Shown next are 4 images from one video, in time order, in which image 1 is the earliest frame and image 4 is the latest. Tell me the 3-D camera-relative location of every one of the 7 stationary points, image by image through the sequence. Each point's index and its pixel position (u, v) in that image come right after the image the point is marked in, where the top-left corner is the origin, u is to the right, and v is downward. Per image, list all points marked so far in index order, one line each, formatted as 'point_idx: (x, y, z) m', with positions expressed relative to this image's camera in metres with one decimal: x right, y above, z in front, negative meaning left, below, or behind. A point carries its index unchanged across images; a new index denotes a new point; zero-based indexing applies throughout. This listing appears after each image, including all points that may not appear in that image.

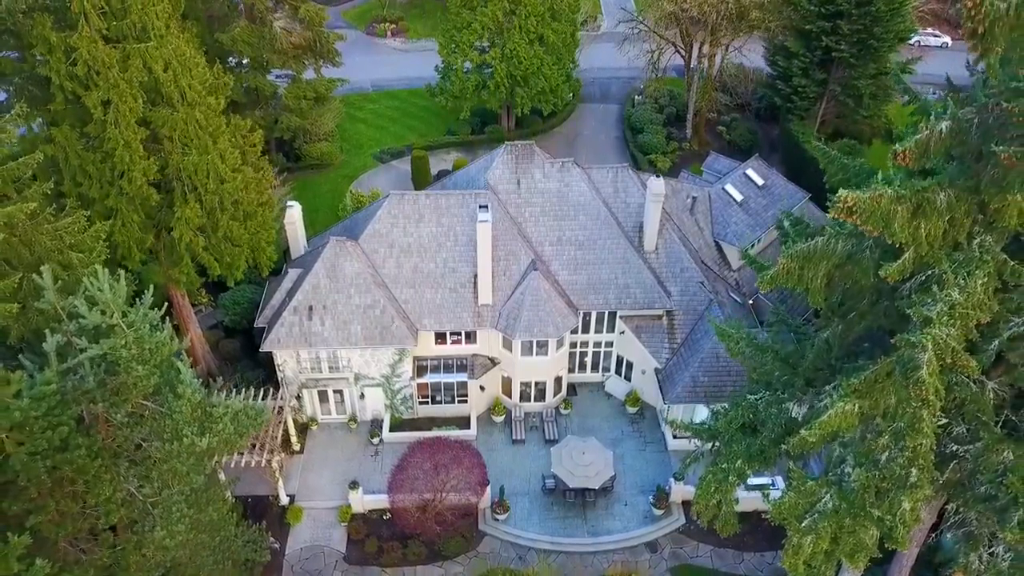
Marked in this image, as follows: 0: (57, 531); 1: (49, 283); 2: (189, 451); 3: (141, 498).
0: (-10.4, -5.6, +17.4) m
1: (-11.2, +0.1, +18.5) m
2: (-8.3, -4.1, +19.4) m
3: (-9.2, -5.2, +18.9) m
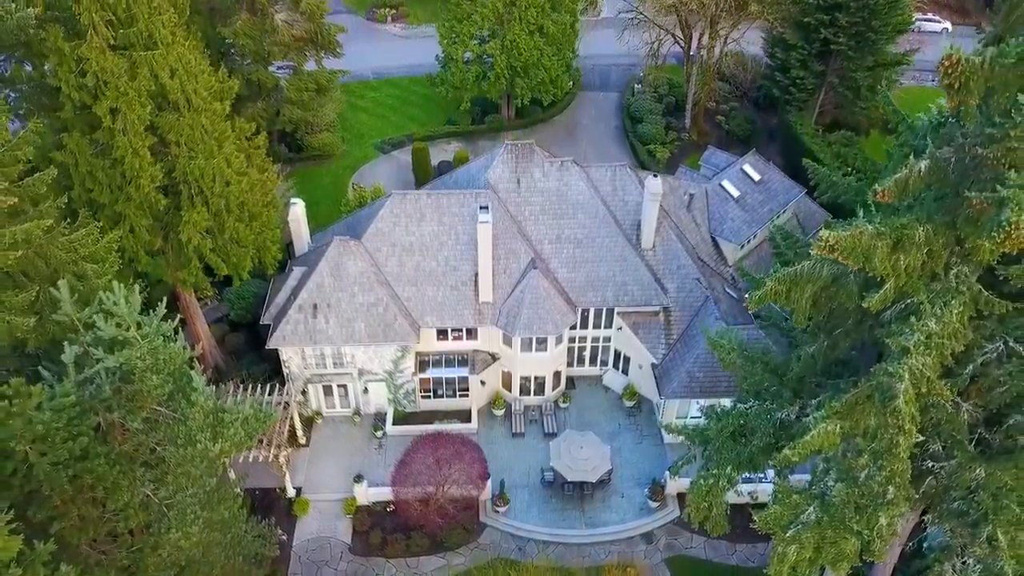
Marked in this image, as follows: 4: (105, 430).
0: (-10.3, -5.9, +18.2) m
1: (-11.2, -0.2, +19.2) m
2: (-8.2, -4.4, +20.2) m
3: (-9.2, -5.5, +19.7) m
4: (-10.4, -3.6, +19.4) m
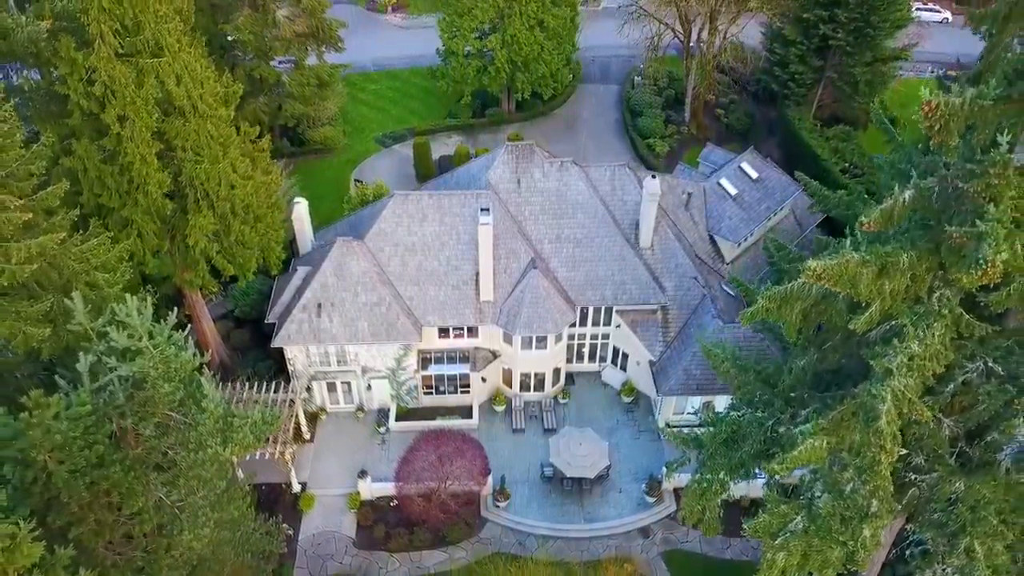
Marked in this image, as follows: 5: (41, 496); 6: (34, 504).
0: (-10.3, -6.2, +19.0) m
1: (-11.2, -0.5, +19.8) m
2: (-8.2, -4.6, +20.9) m
3: (-9.2, -5.8, +20.4) m
4: (-10.4, -3.9, +20.1) m
5: (-11.1, -4.9, +18.1) m
6: (-11.3, -5.1, +18.0) m
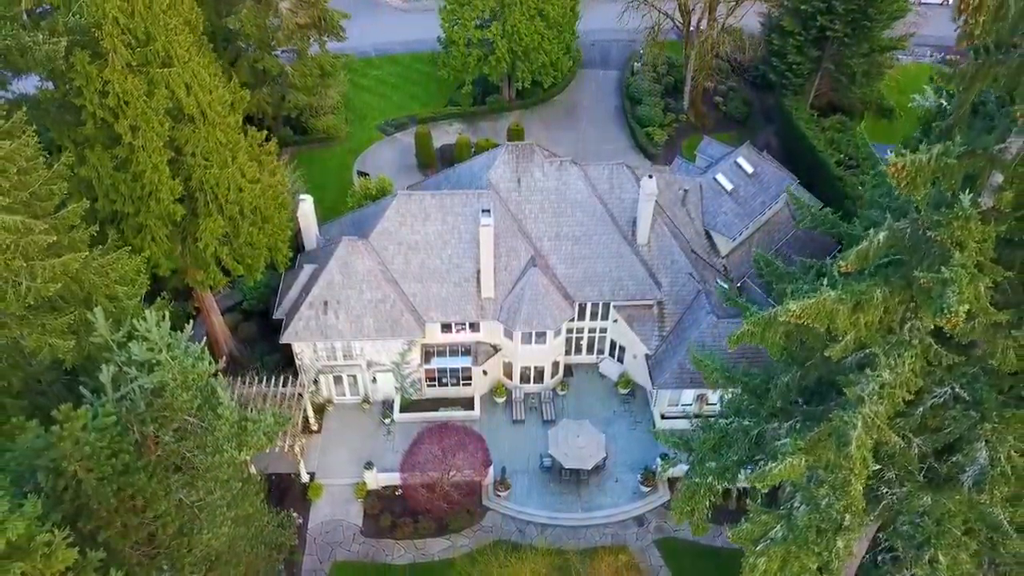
0: (-10.3, -6.7, +20.2) m
1: (-11.2, -0.9, +20.9) m
2: (-8.2, -5.0, +22.1) m
3: (-9.1, -6.1, +21.6) m
4: (-10.3, -4.3, +21.2) m
5: (-11.1, -5.4, +19.3) m
6: (-11.3, -5.5, +19.3) m
